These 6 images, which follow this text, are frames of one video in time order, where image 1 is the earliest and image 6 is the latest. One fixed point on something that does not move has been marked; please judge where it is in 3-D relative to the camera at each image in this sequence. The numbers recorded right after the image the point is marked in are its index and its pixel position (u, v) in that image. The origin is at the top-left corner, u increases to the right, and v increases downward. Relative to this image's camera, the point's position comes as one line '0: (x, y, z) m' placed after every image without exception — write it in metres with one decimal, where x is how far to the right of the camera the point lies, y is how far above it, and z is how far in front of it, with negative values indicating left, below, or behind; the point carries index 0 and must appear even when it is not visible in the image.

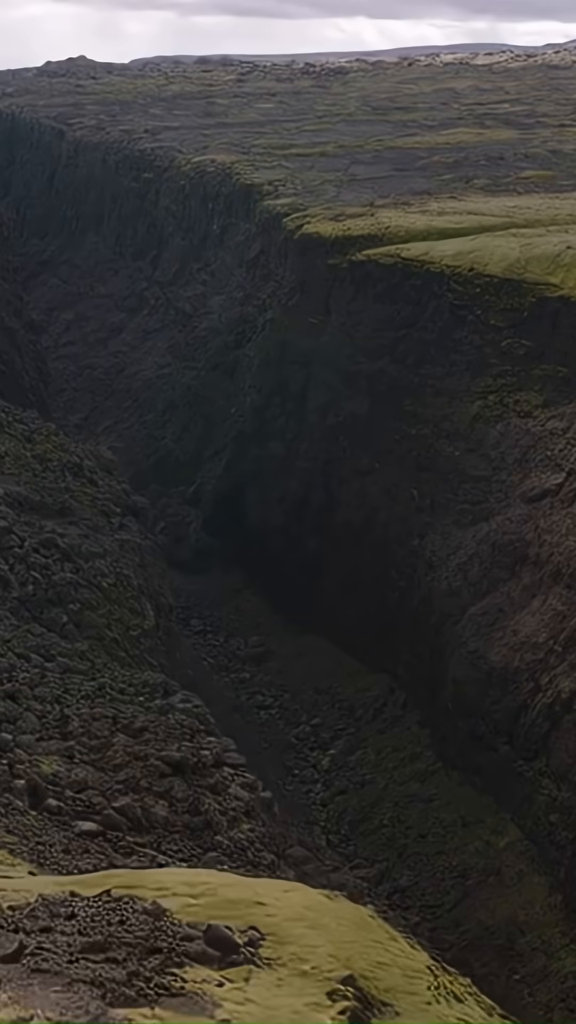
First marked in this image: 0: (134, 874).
0: (-0.6, -1.5, +8.2) m
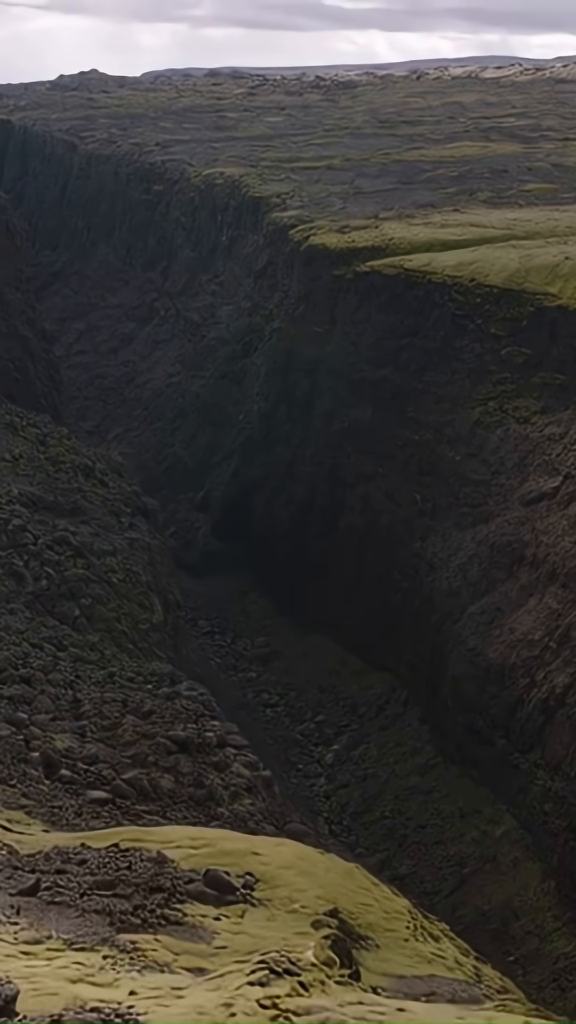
0: (-0.6, -1.4, +8.9) m
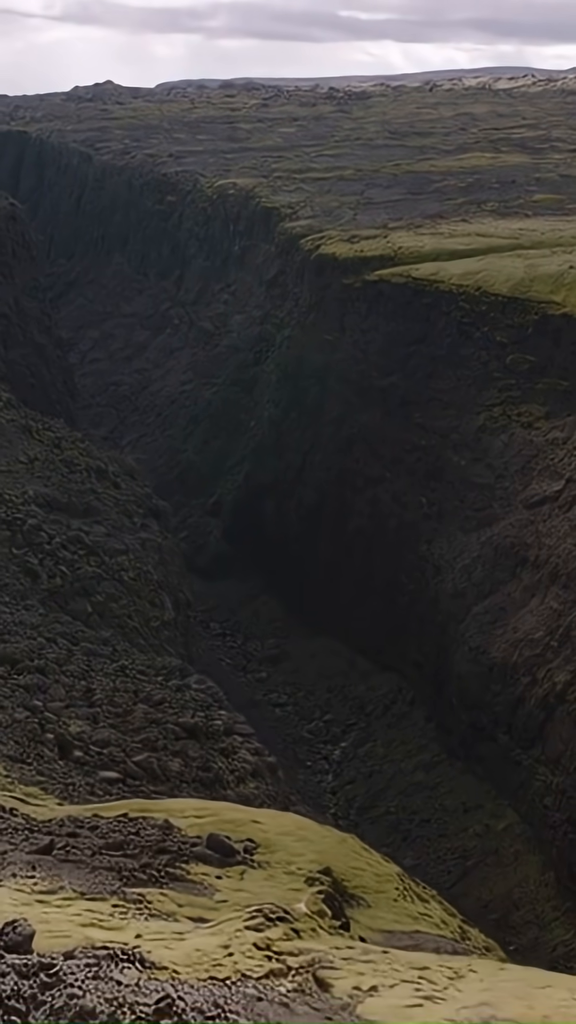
0: (-0.6, -1.4, +9.4) m
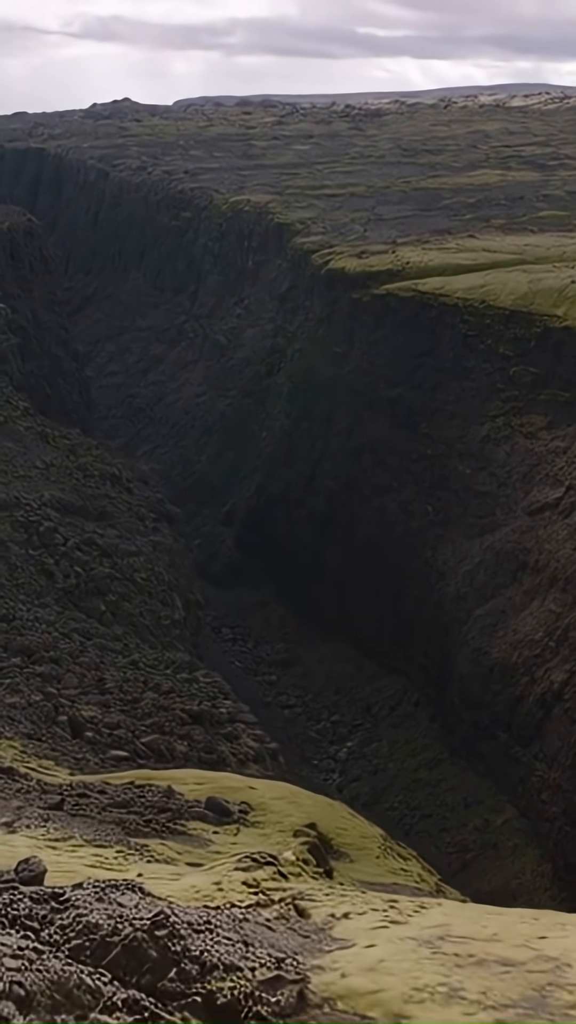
0: (-0.6, -1.3, +10.2) m
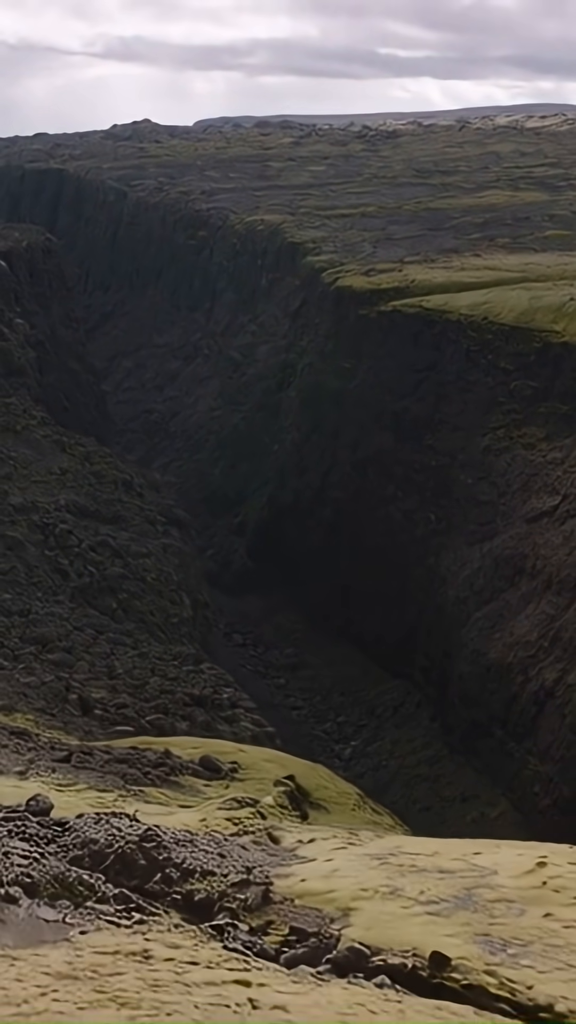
0: (-0.7, -1.3, +11.2) m
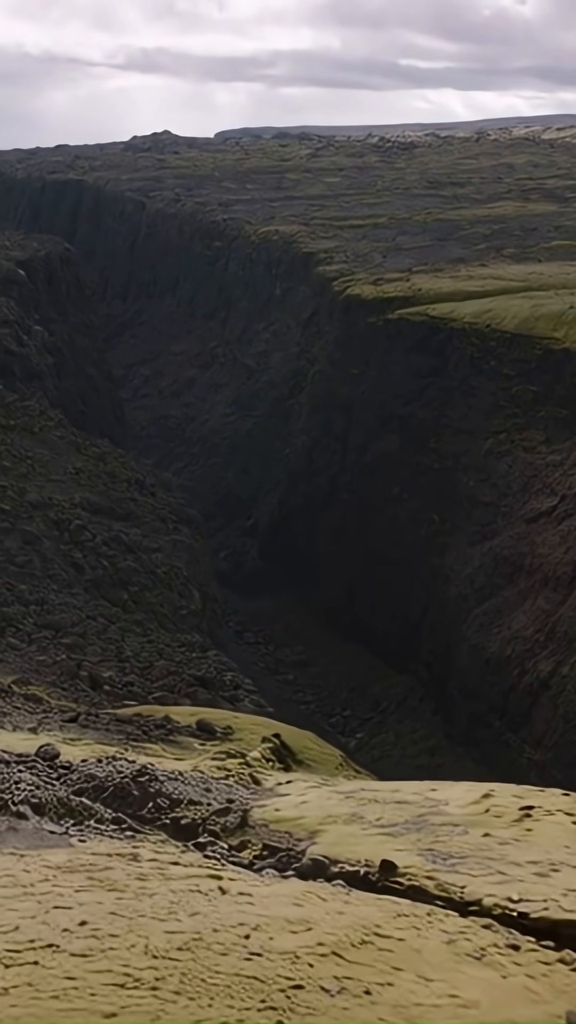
0: (-0.8, -1.2, +12.2) m
